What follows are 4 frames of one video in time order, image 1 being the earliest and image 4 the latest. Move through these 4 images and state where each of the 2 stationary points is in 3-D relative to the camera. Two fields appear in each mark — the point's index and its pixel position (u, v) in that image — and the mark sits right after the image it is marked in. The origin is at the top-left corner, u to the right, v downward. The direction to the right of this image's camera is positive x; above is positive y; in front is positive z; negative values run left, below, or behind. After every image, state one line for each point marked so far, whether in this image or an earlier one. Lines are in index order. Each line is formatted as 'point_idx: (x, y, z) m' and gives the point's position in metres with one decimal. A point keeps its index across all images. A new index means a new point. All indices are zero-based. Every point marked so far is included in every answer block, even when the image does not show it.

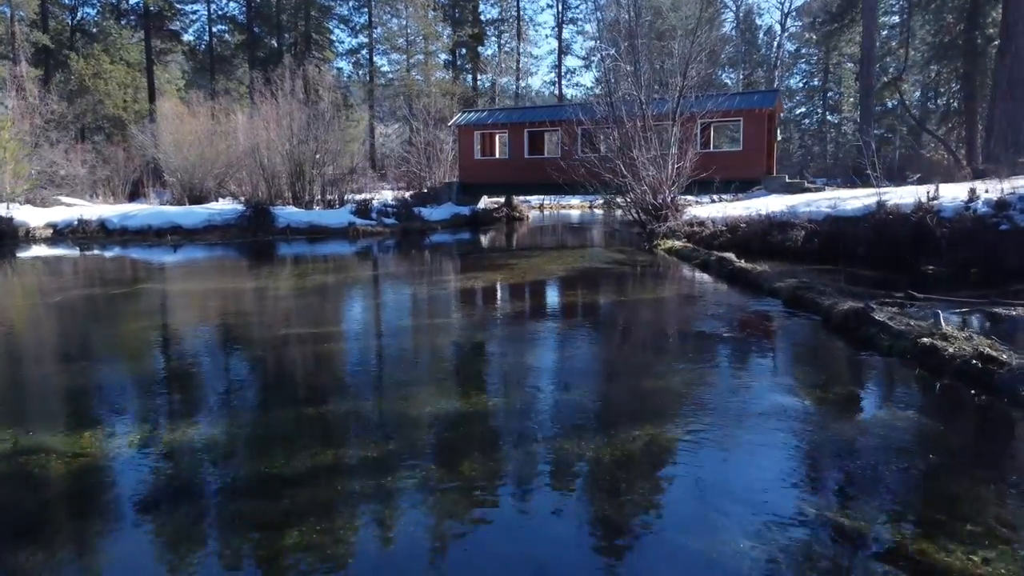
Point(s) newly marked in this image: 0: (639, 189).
0: (+3.0, +2.2, +16.5) m
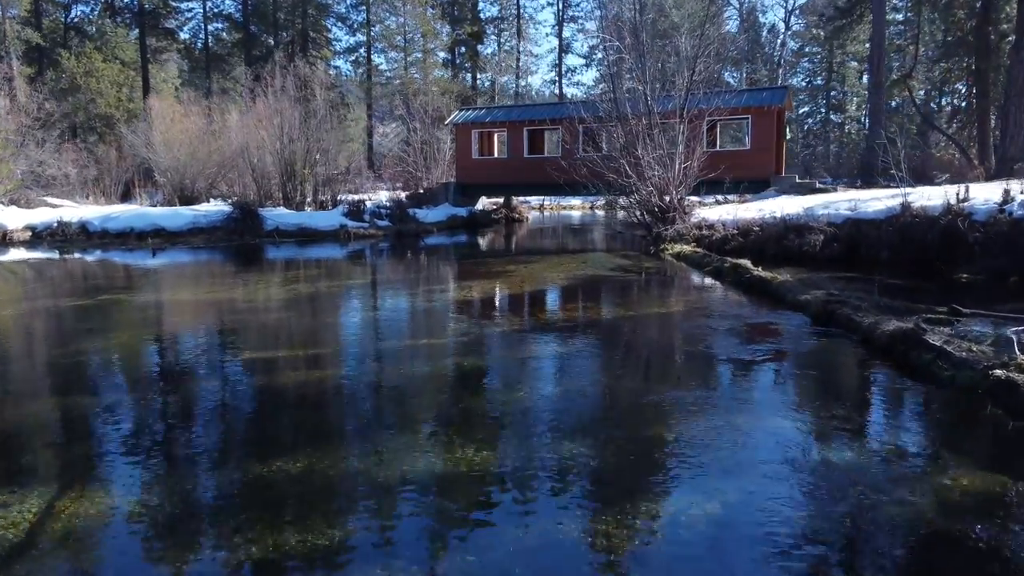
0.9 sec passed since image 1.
0: (+2.9, +2.1, +15.7) m
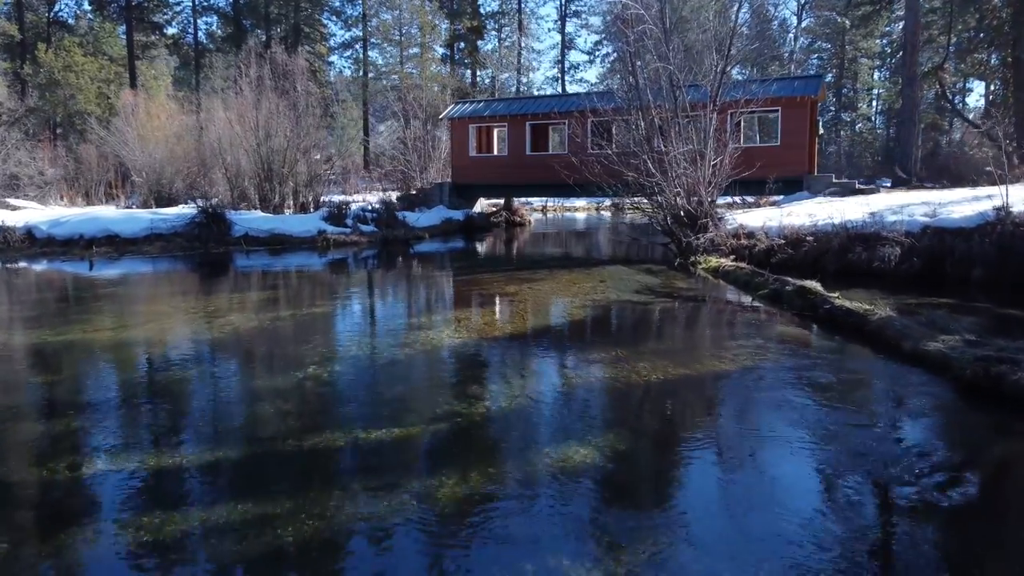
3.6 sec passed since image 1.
0: (+3.0, +1.8, +13.7) m
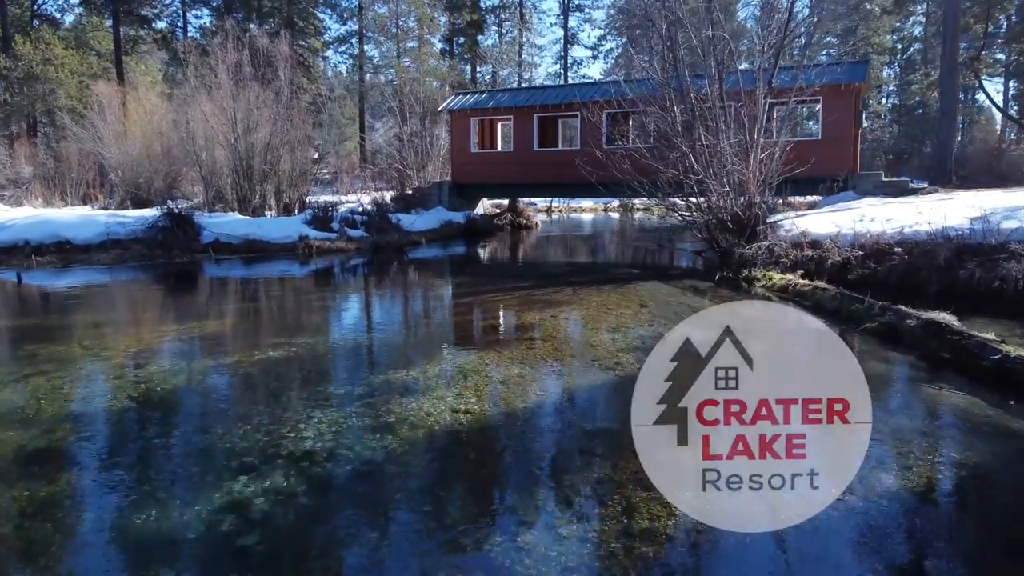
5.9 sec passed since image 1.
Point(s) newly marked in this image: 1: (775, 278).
0: (+3.1, +1.6, +11.9) m
1: (+3.9, +0.2, +11.5) m
